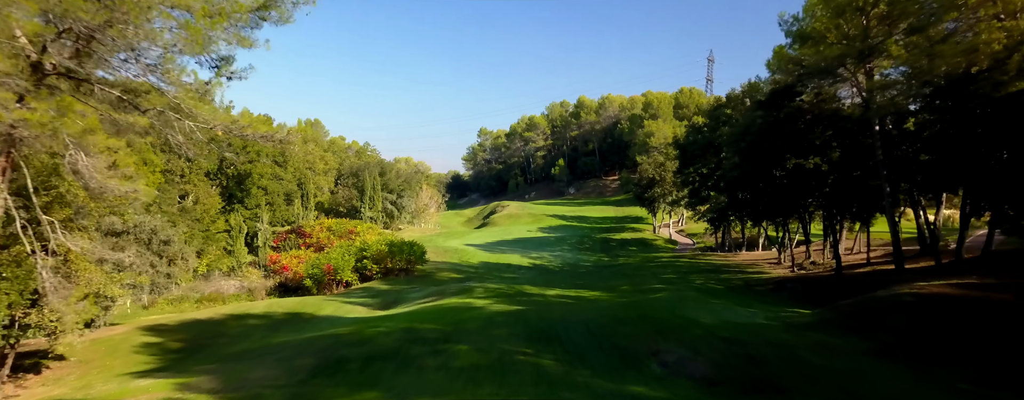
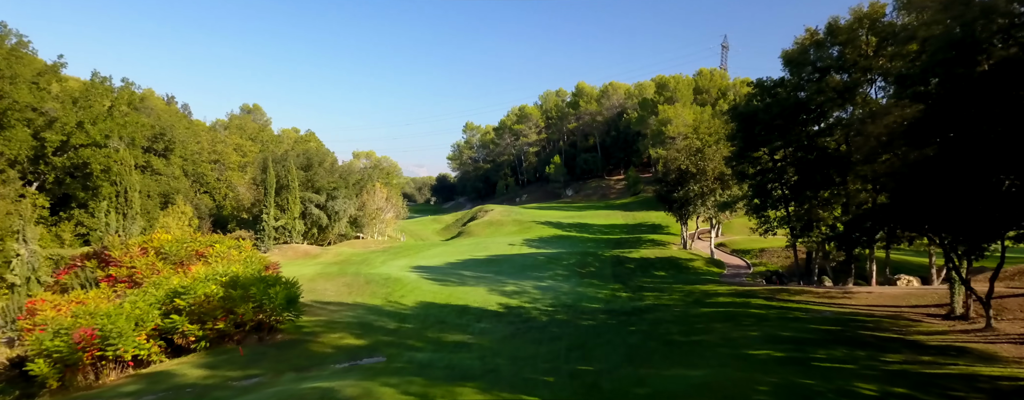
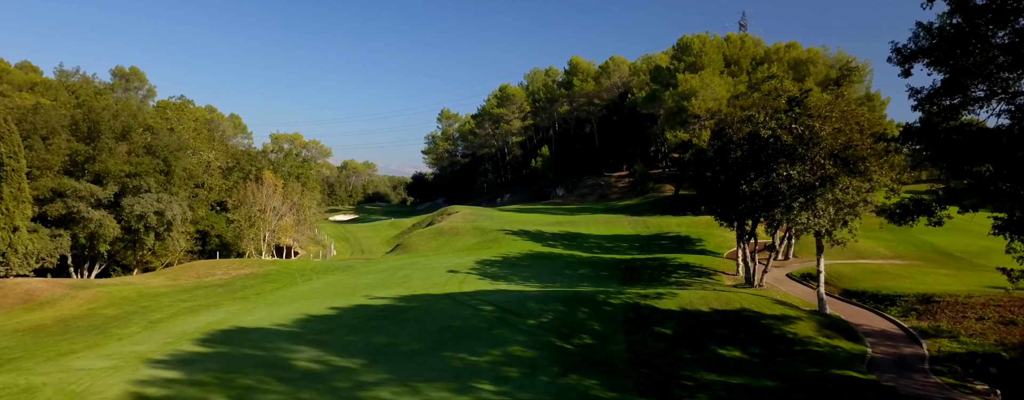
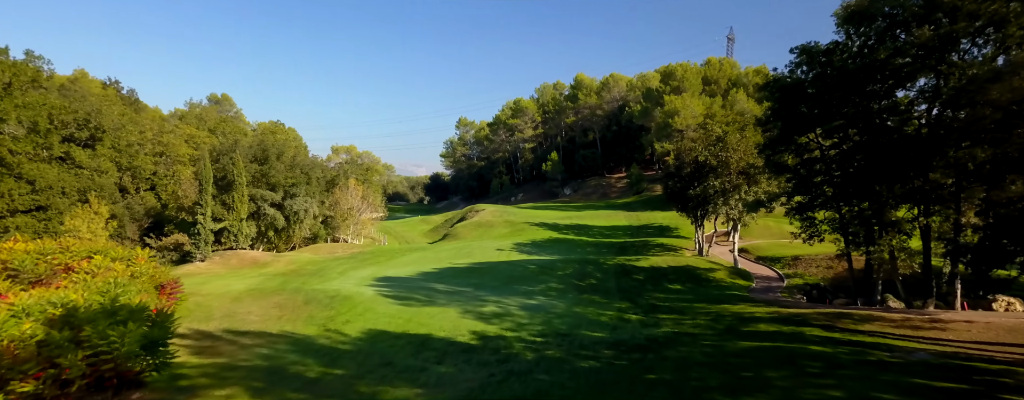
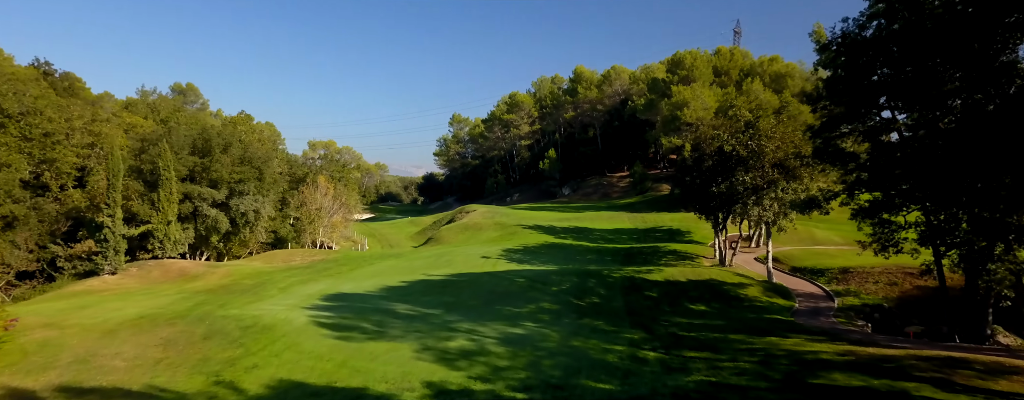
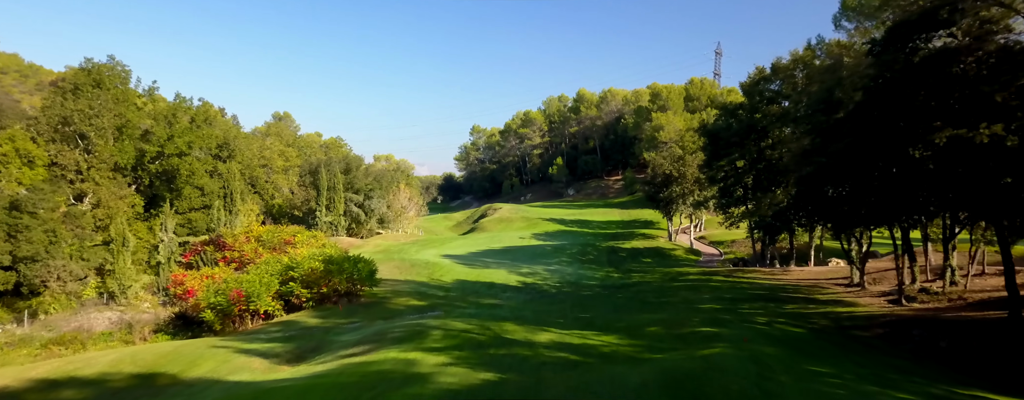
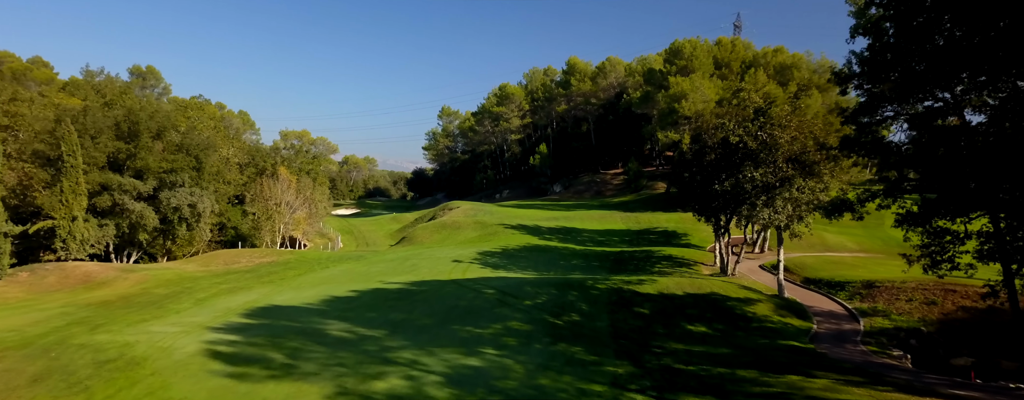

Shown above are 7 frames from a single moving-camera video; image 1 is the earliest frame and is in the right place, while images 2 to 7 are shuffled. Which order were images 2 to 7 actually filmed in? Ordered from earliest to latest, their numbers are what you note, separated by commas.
6, 2, 4, 5, 3, 7
